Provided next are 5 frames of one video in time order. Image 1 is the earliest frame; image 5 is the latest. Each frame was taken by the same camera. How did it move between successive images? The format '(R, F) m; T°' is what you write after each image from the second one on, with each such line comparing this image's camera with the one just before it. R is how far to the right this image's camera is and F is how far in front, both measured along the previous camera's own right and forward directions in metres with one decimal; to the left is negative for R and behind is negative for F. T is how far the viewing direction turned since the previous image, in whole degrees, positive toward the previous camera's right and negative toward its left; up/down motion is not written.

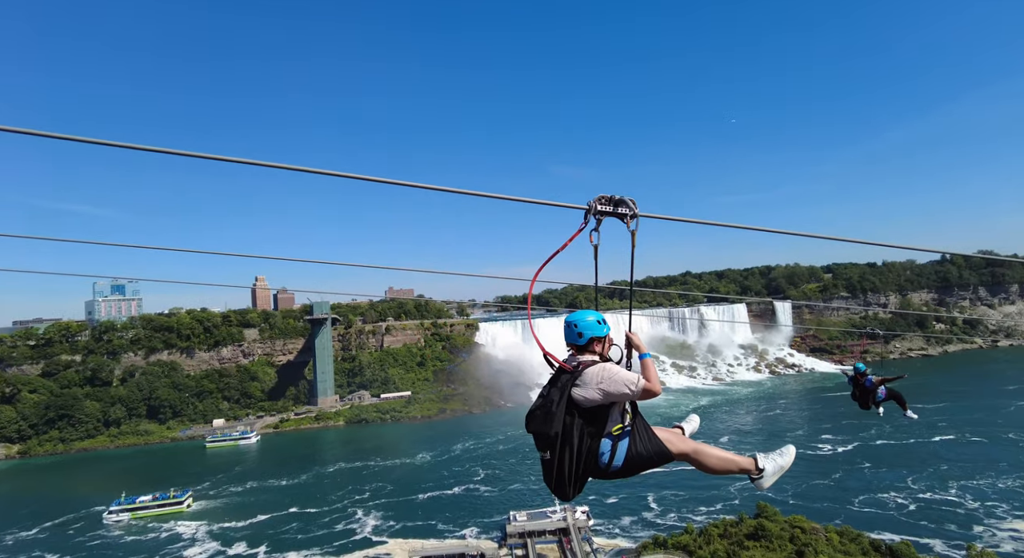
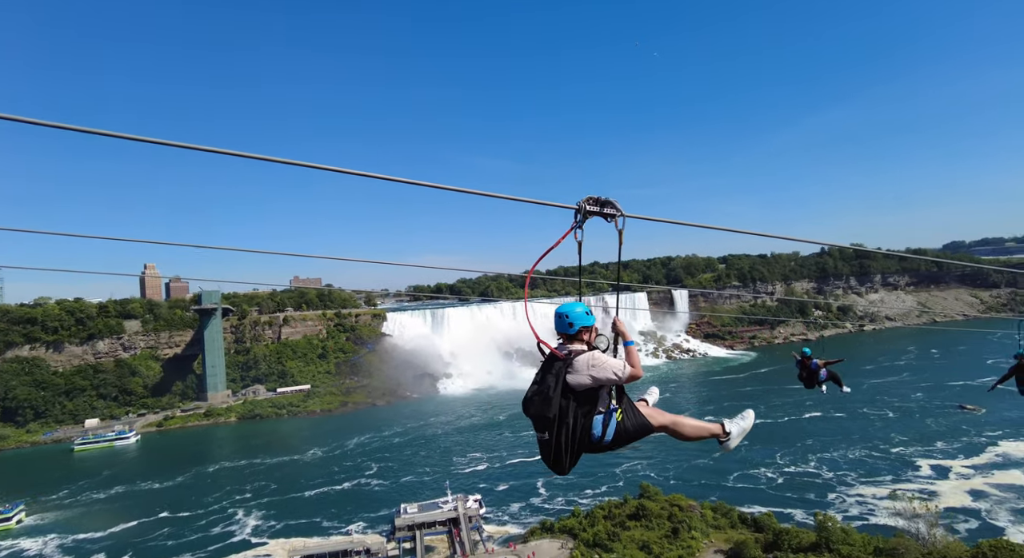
(+0.7, +0.1) m; +8°
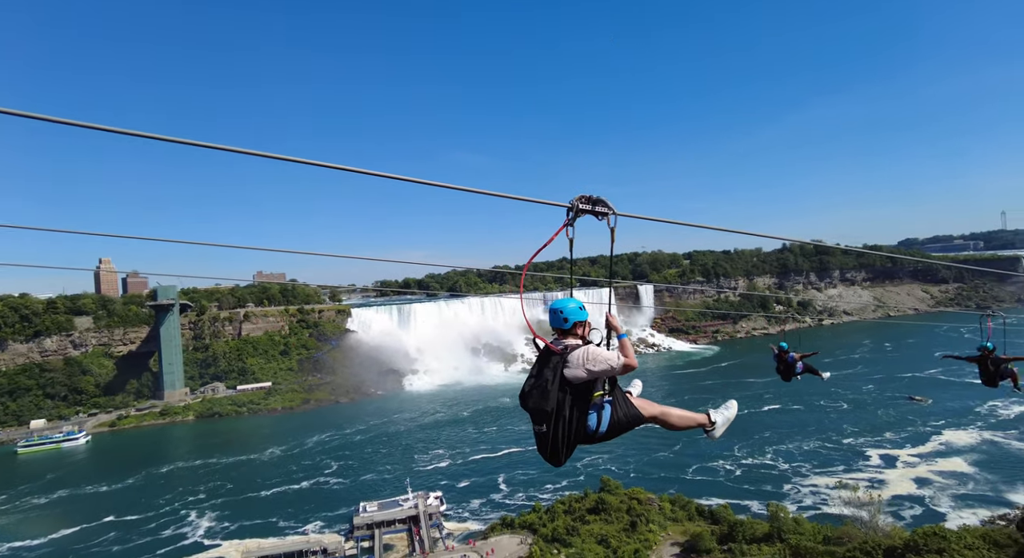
(+0.3, +0.1) m; +3°
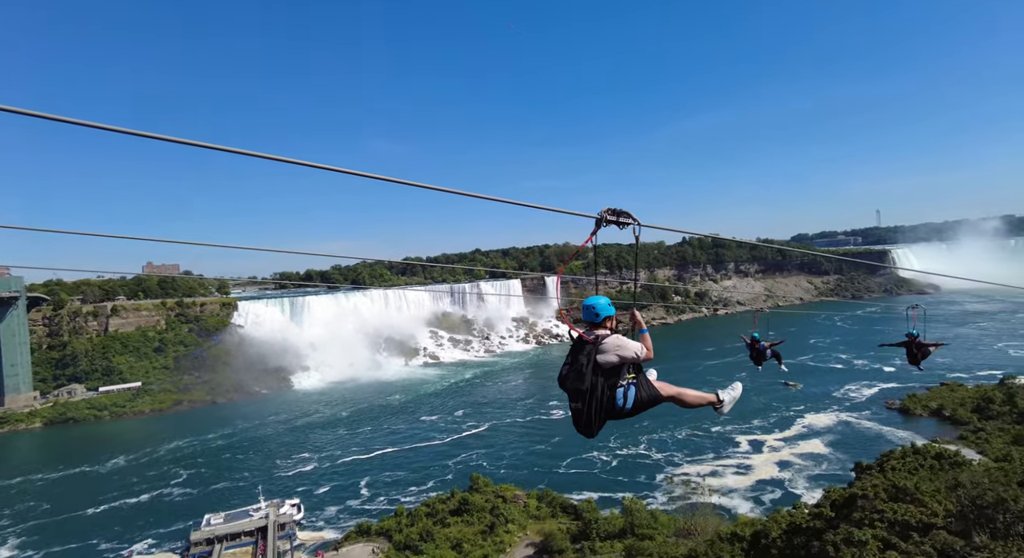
(+1.4, +0.7) m; +8°
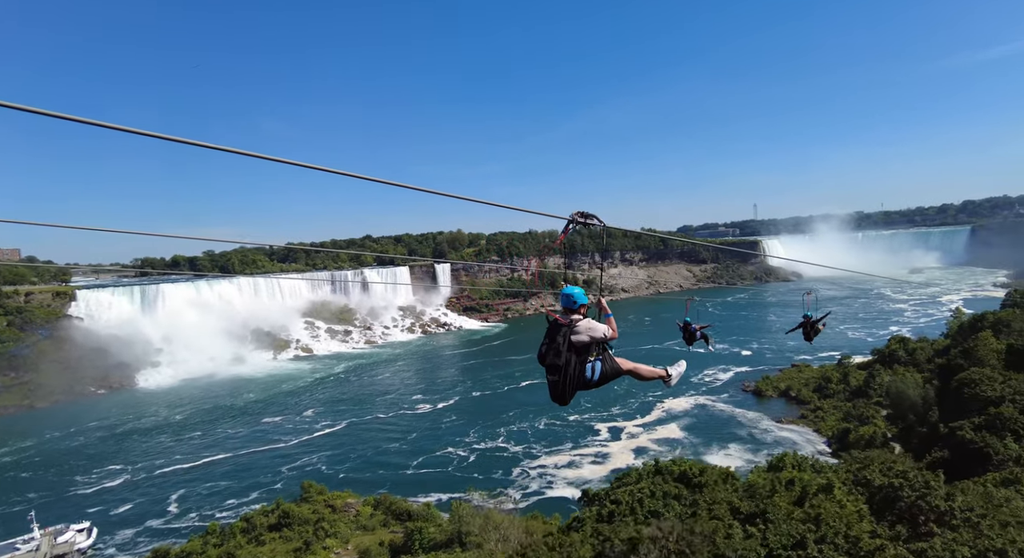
(+1.5, +1.0) m; +9°
